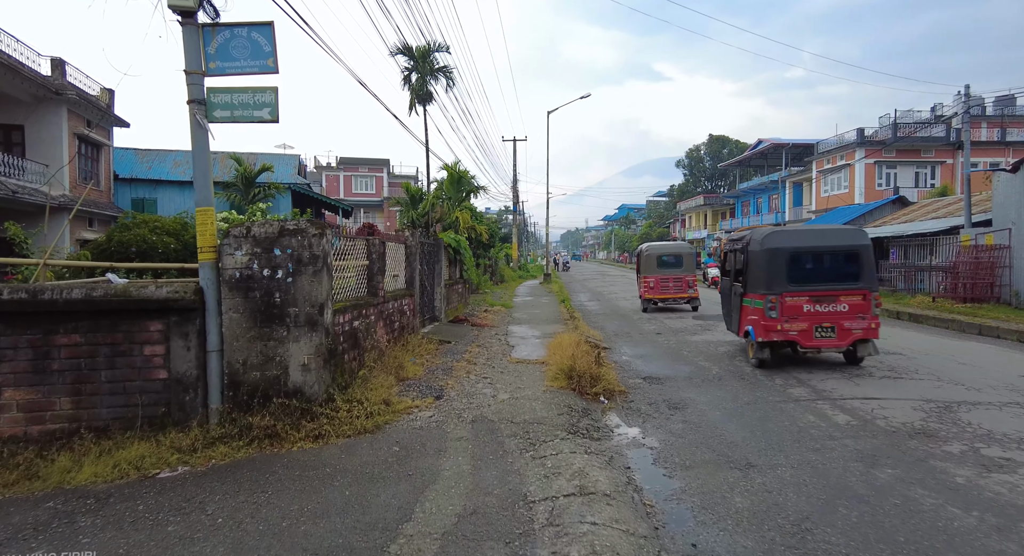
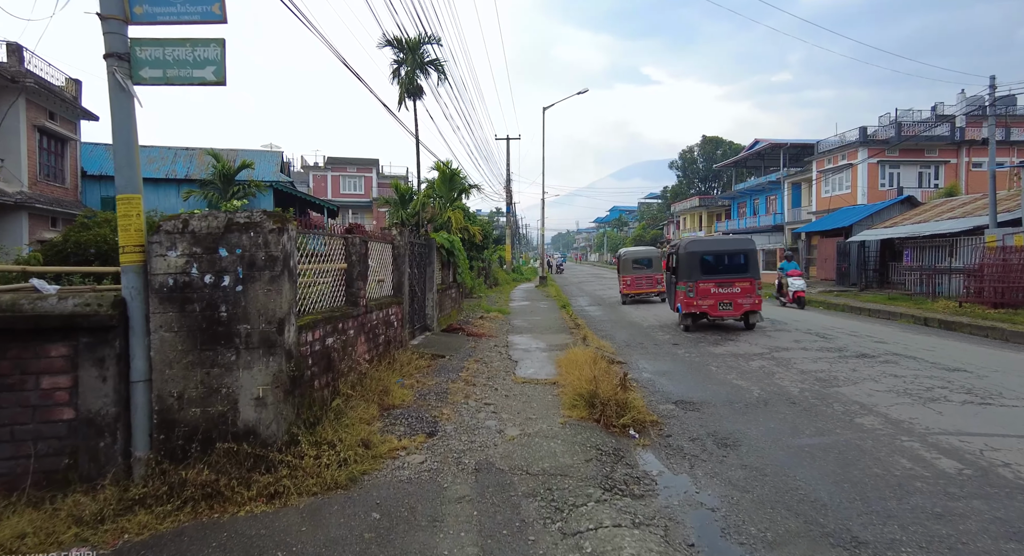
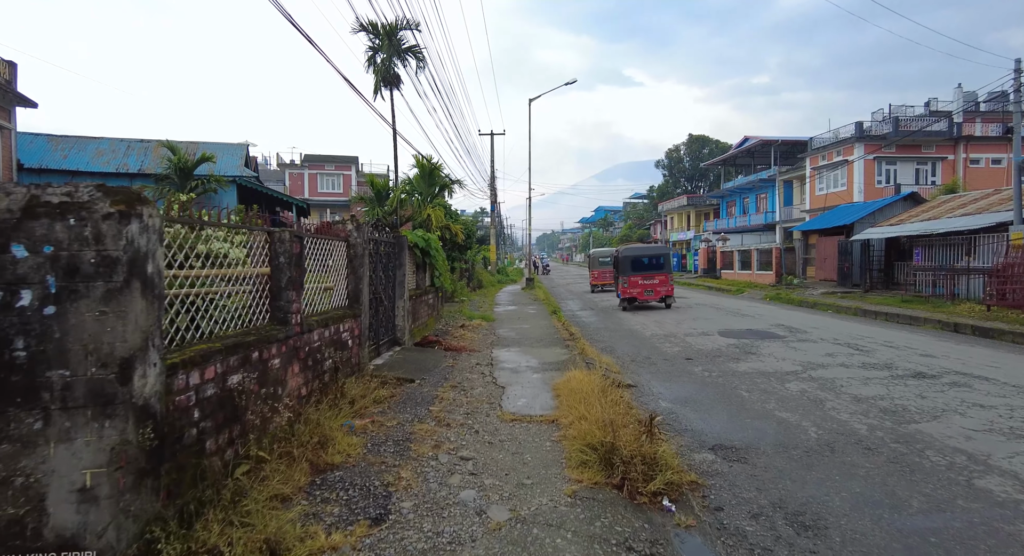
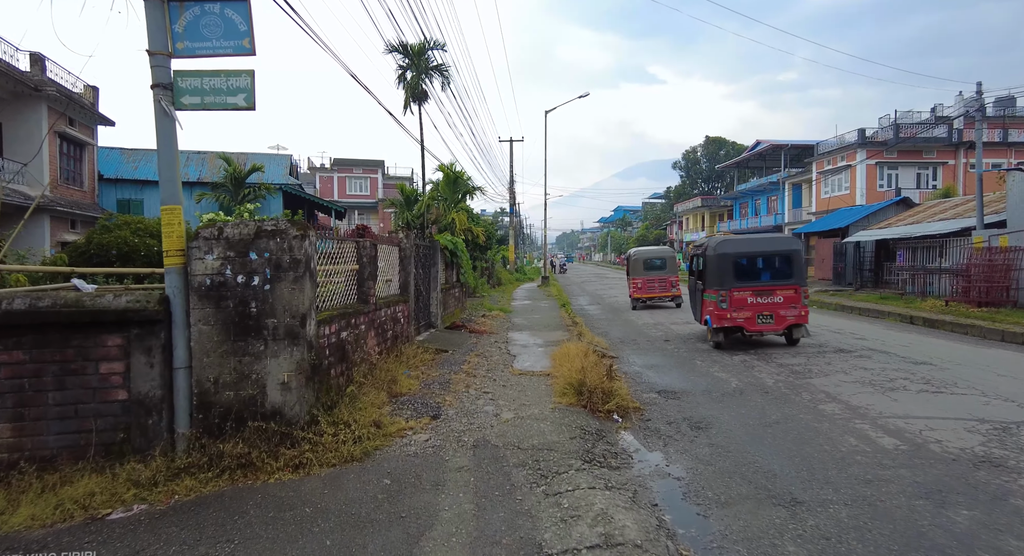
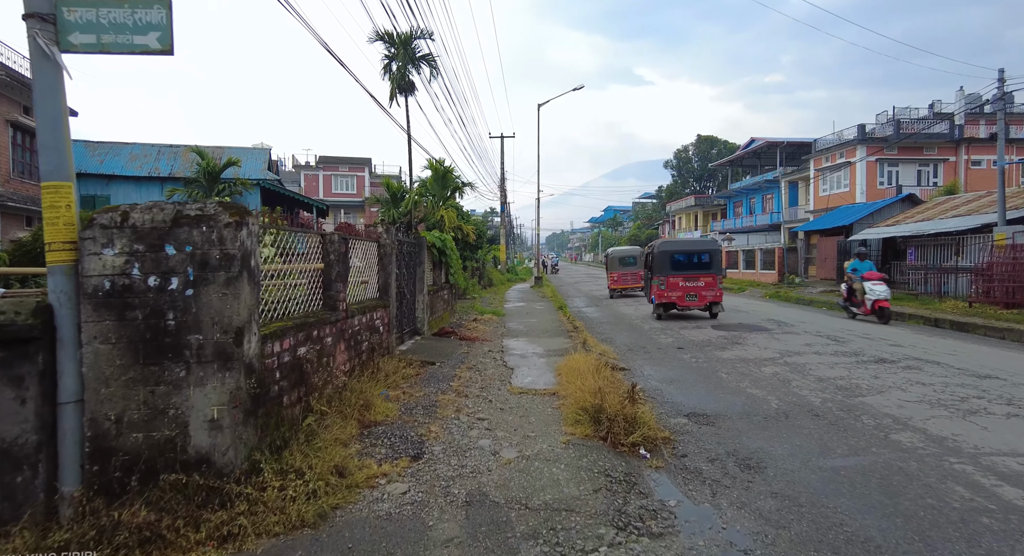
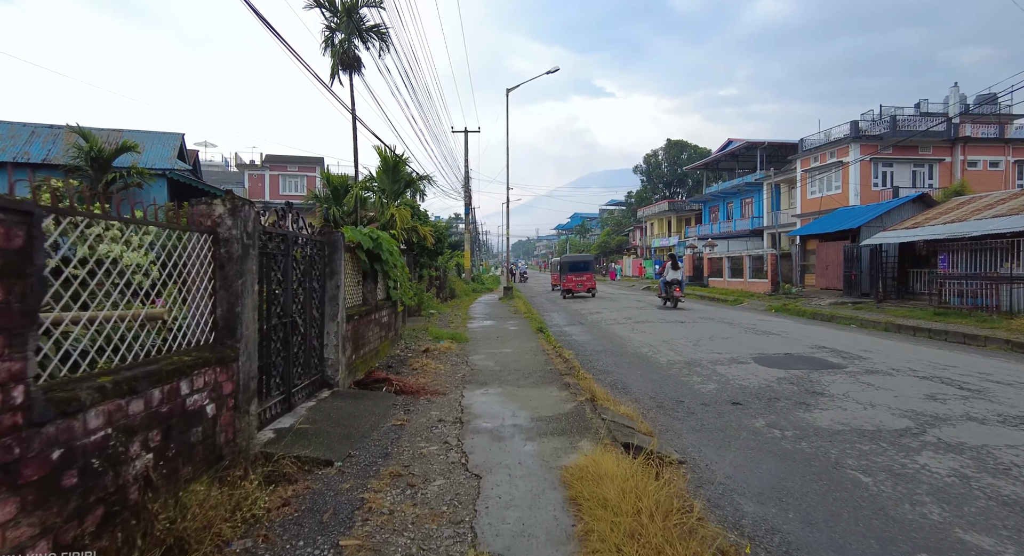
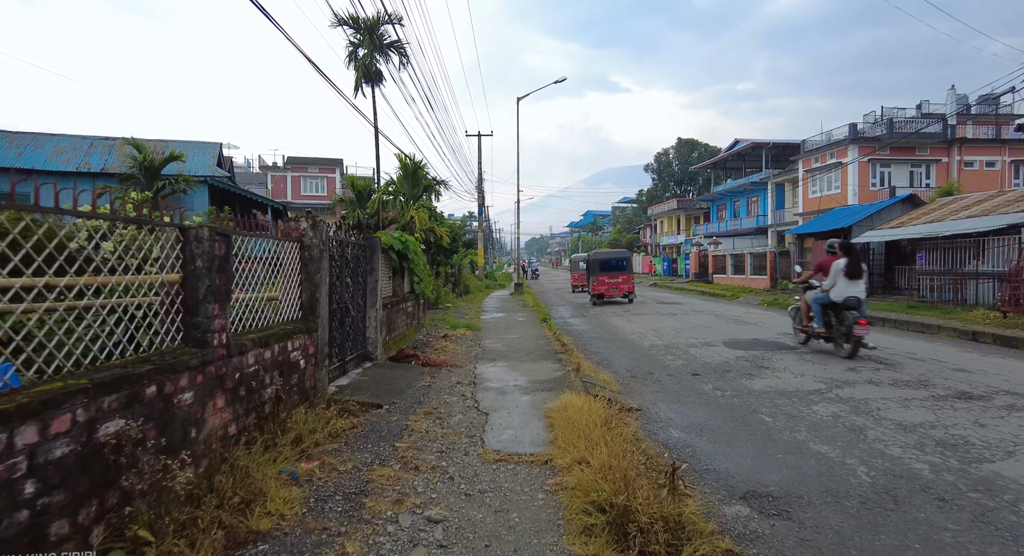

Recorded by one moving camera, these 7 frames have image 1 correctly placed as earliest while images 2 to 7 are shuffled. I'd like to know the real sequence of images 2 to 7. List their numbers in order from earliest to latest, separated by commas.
4, 2, 5, 3, 7, 6
